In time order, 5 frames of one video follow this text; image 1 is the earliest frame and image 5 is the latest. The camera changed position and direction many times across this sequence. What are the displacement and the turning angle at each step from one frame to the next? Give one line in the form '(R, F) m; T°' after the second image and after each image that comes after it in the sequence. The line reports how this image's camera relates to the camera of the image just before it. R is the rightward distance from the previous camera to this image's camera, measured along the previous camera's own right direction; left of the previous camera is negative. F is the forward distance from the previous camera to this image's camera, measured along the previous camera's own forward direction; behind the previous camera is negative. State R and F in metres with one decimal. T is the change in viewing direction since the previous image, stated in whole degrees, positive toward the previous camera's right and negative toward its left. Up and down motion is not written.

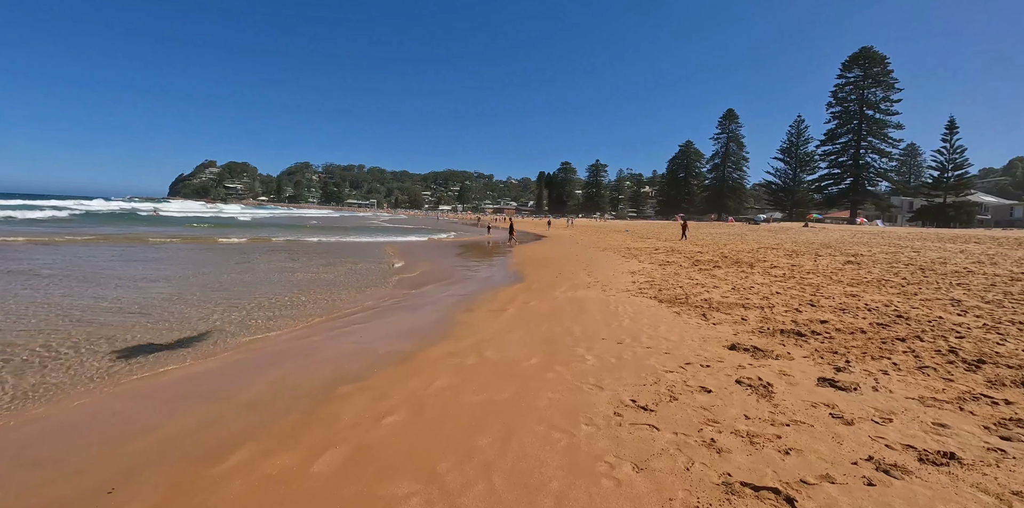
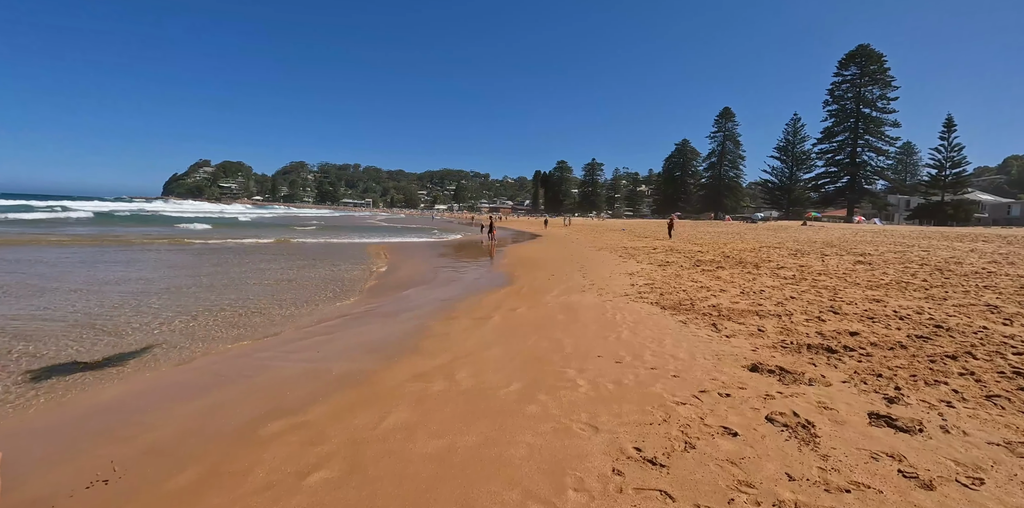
(+0.2, +0.9) m; 0°
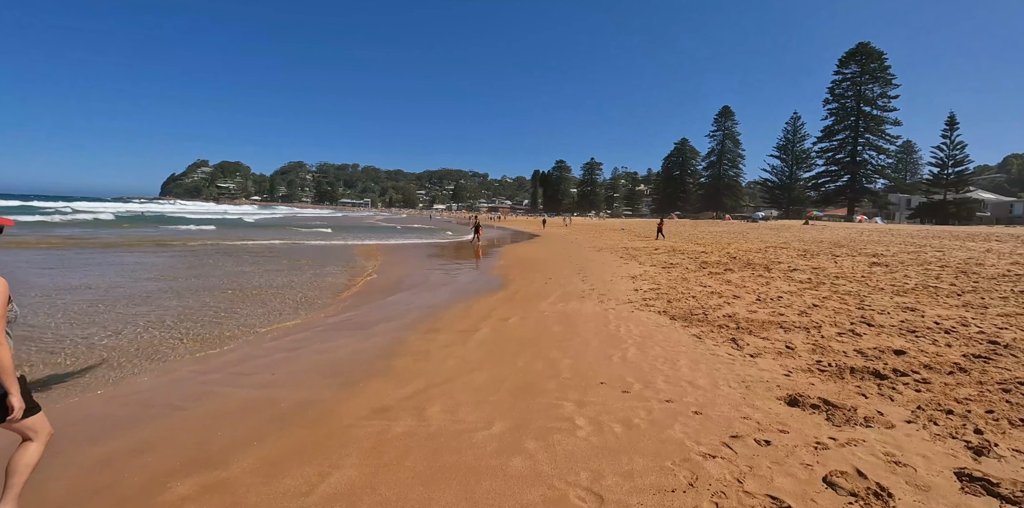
(+0.1, +0.8) m; 0°
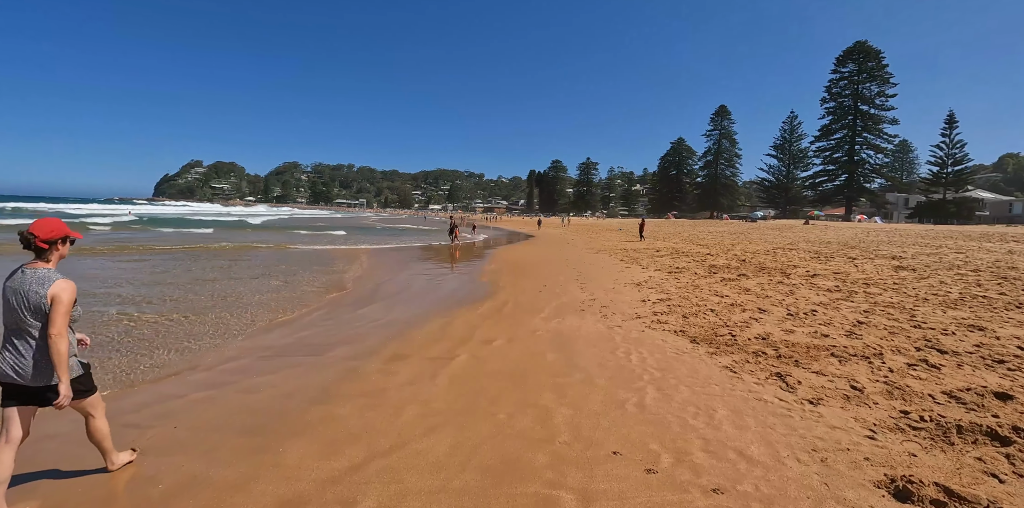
(+0.1, +1.2) m; 0°
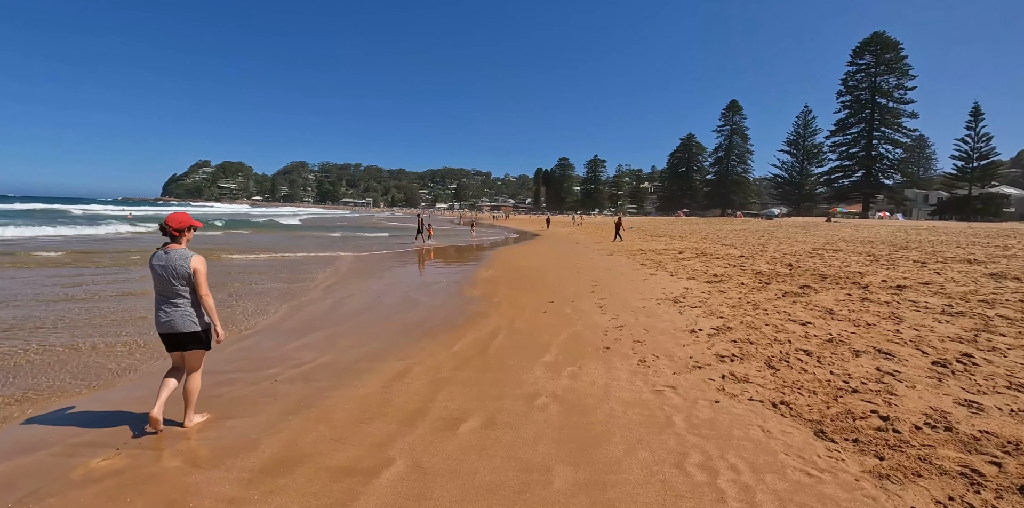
(+0.2, +2.4) m; -1°
